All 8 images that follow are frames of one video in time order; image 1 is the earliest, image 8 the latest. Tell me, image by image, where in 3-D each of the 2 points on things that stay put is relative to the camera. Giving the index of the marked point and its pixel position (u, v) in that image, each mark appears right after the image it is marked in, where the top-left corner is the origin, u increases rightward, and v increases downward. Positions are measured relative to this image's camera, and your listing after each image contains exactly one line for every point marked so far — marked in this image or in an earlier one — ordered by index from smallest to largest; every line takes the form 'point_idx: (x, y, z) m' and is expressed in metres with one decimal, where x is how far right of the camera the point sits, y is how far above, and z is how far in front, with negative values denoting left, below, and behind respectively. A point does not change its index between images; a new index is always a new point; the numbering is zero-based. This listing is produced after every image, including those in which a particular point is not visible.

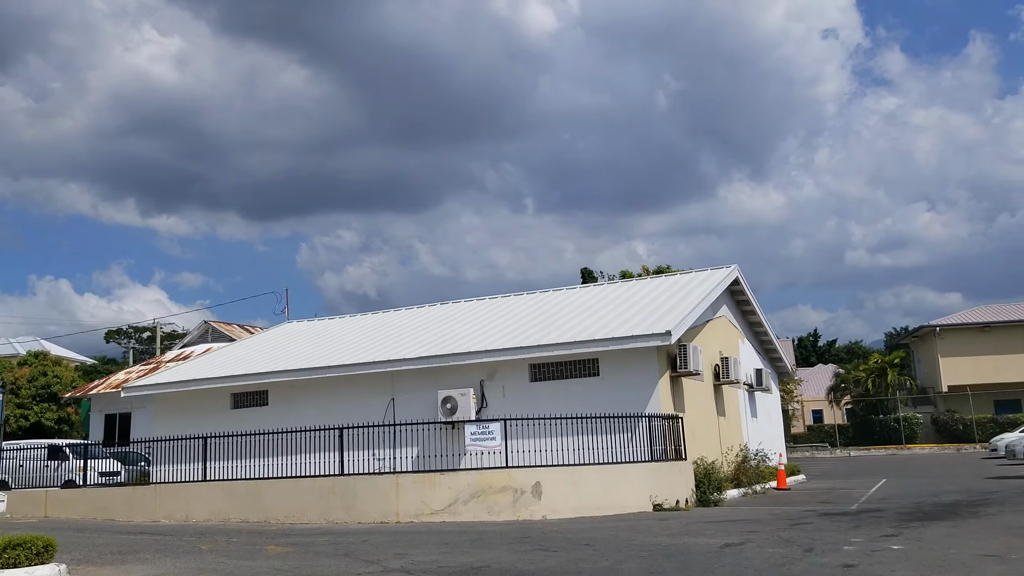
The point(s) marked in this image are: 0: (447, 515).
0: (-1.1, -3.9, +15.8) m
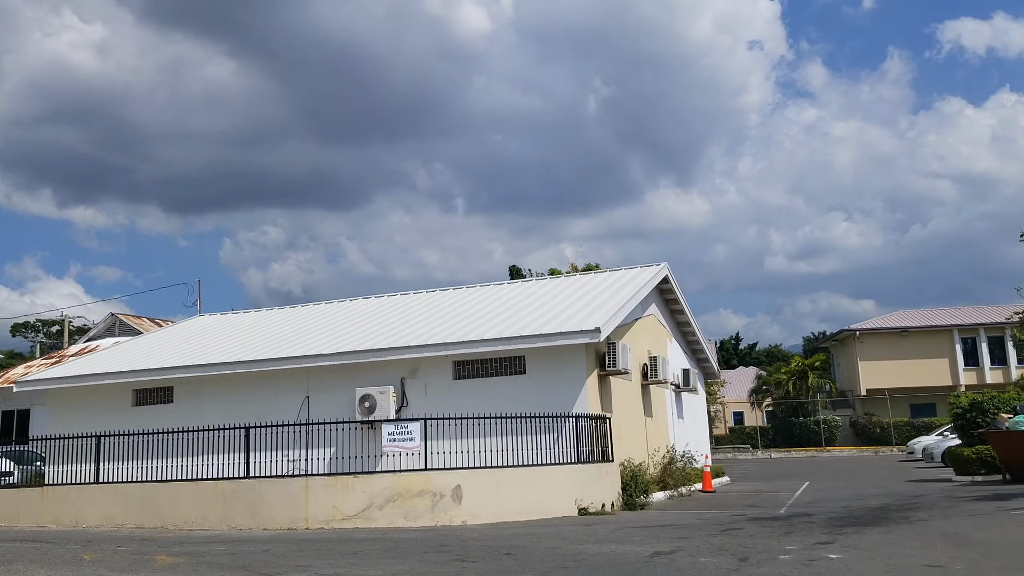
0: (-2.5, -3.8, +14.8) m
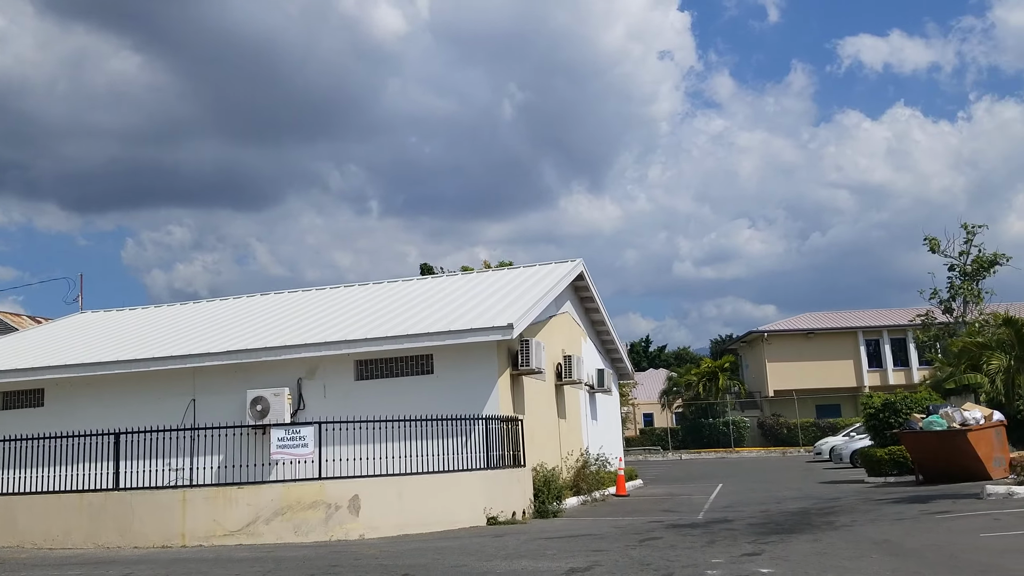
0: (-3.9, -3.6, +13.3) m
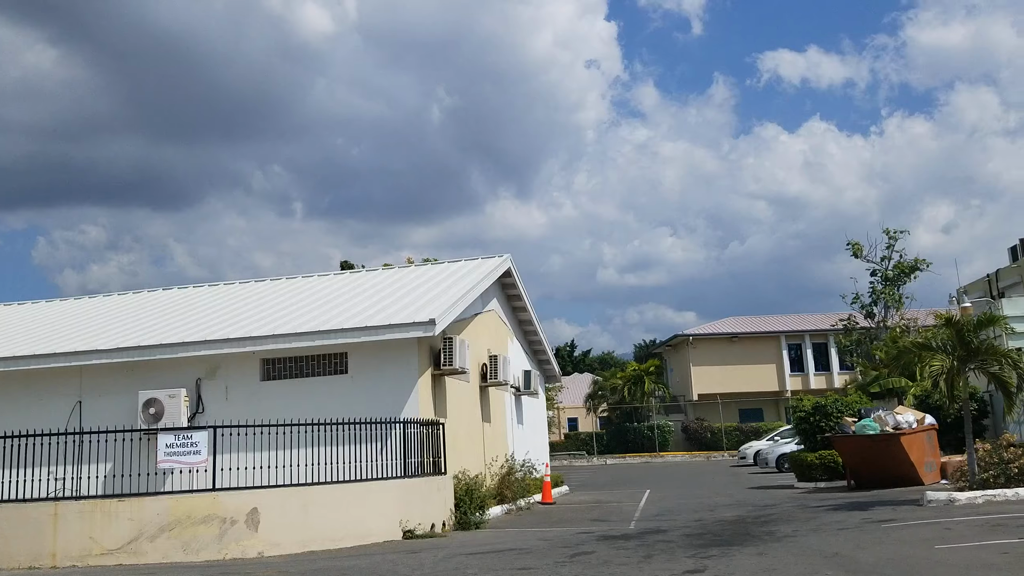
0: (-5.0, -3.4, +11.8) m
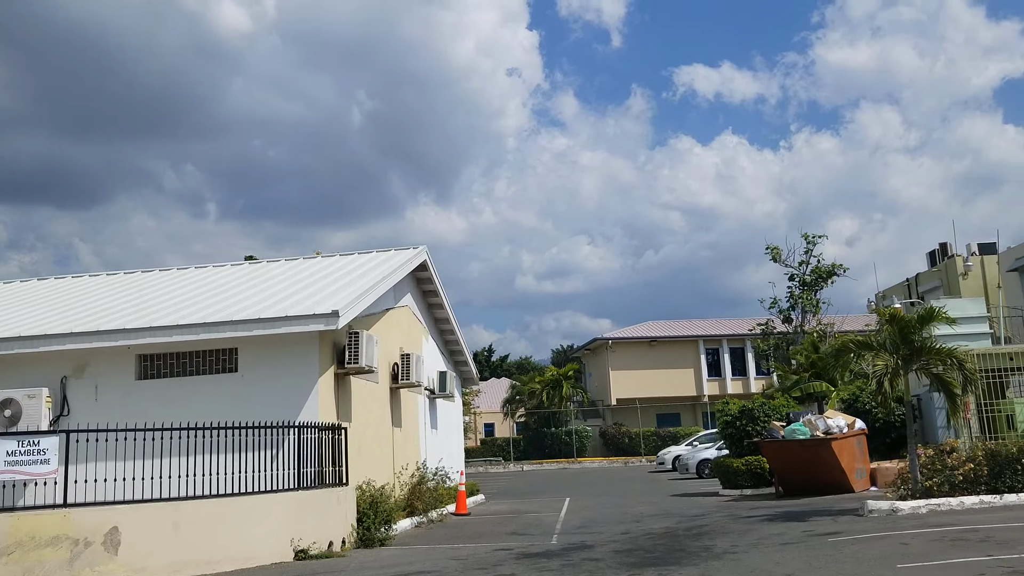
0: (-6.0, -3.2, +9.8) m
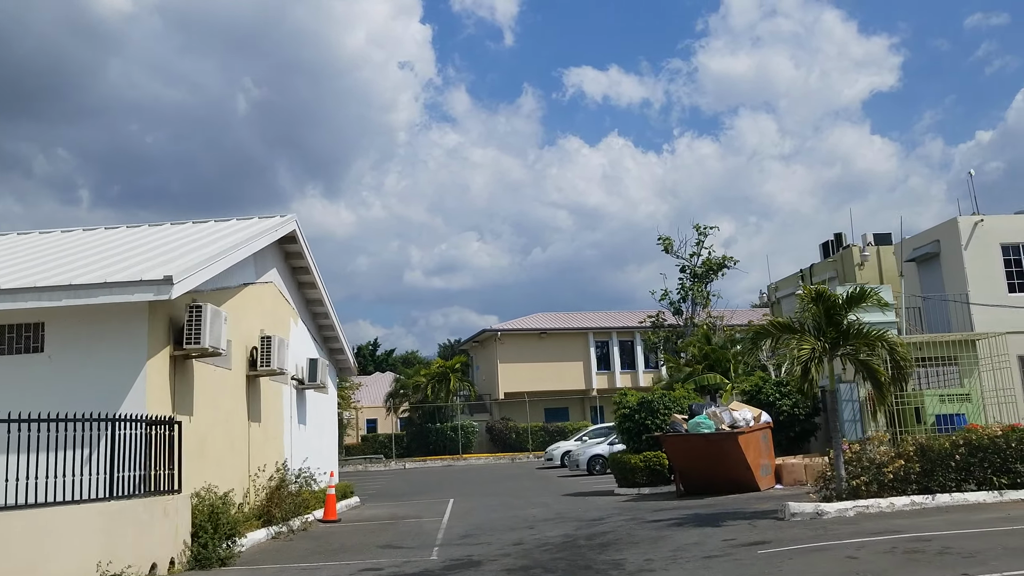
0: (-7.1, -2.7, +6.9) m
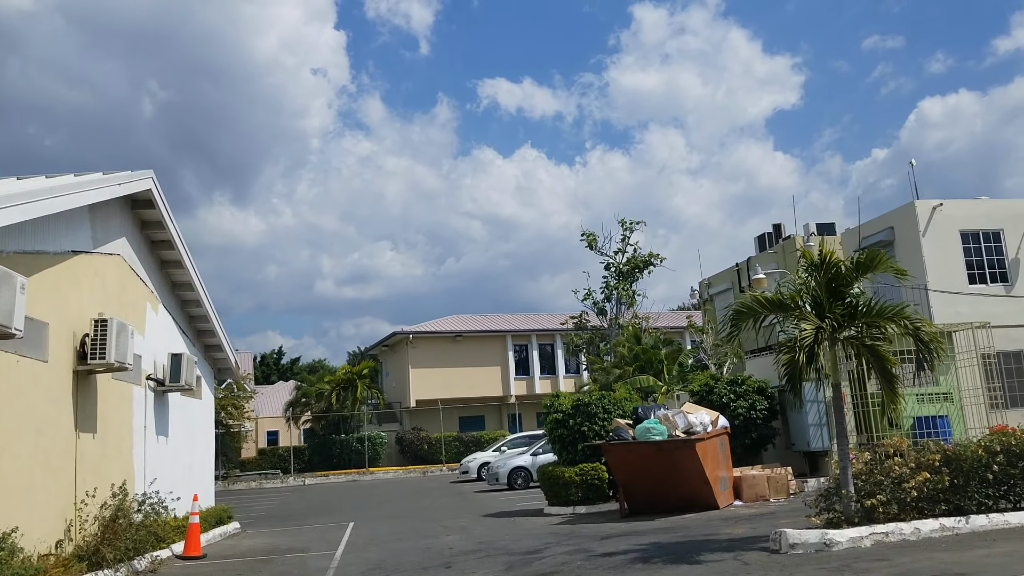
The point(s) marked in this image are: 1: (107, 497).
0: (-7.4, -2.2, +3.0) m
1: (-5.5, -2.8, +12.5) m
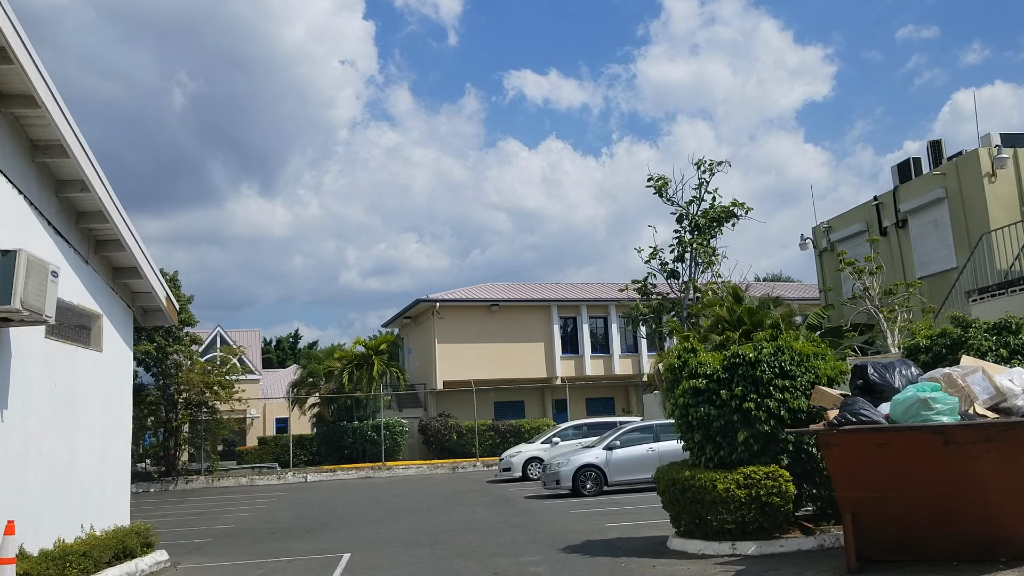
0: (-6.6, -0.9, -4.1) m
1: (-4.5, -1.4, +5.4) m
